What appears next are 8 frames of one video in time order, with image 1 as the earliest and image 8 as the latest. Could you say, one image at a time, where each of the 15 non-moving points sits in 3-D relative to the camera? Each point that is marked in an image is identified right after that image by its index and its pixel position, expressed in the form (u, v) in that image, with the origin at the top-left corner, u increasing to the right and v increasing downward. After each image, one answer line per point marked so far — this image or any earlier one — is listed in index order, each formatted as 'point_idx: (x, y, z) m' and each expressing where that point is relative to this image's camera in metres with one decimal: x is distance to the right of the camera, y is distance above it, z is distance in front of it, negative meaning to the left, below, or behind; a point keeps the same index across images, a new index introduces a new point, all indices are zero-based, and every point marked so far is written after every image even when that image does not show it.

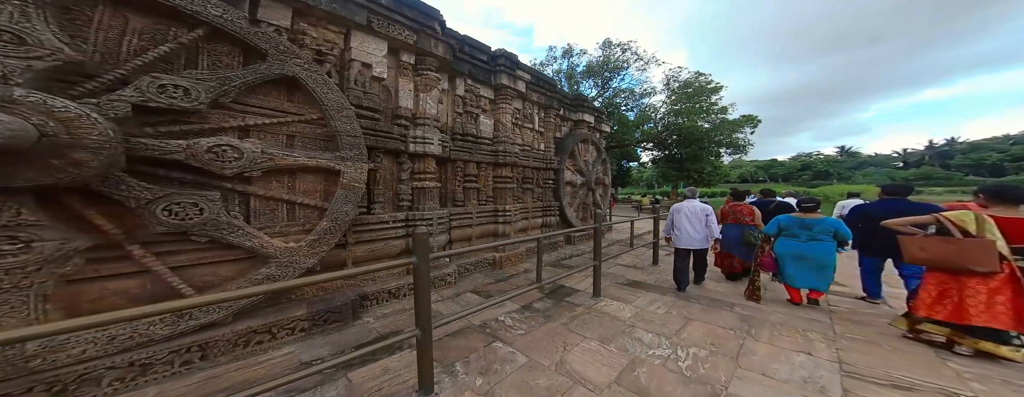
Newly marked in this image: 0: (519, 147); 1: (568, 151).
0: (0.0, +0.9, +4.4) m
1: (+1.0, +1.2, +6.0) m
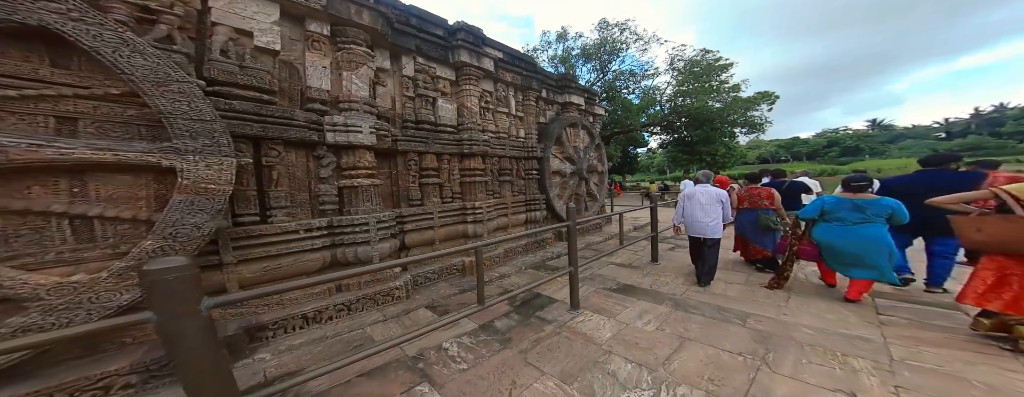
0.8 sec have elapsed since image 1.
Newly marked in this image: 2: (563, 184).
0: (-0.3, +1.0, +3.9) m
1: (+0.7, +1.3, +5.4) m
2: (+1.0, +0.3, +6.0) m
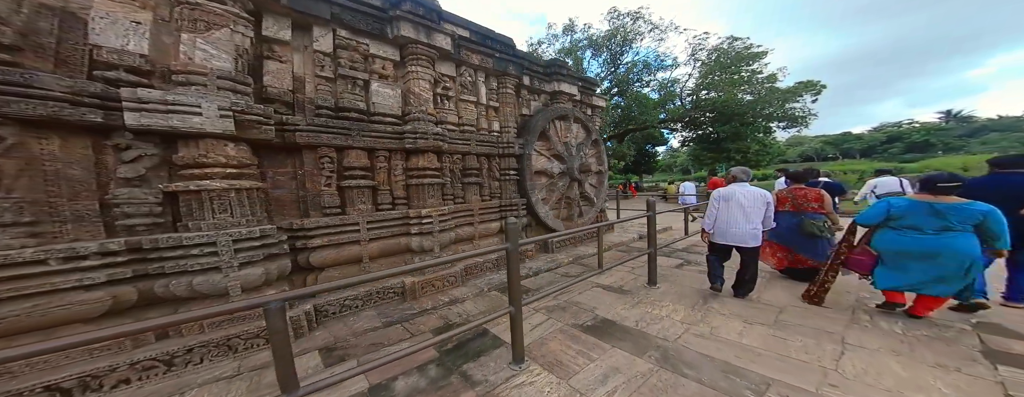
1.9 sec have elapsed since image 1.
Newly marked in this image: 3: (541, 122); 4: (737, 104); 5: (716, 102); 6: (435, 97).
0: (-0.8, +0.9, +3.3) m
1: (+0.4, +1.3, +4.7) m
2: (+0.7, +0.2, +5.2) m
3: (+0.5, +1.4, +4.8) m
4: (+11.0, +4.5, +12.8) m
5: (+10.0, +4.7, +13.0) m
6: (-0.9, +1.2, +3.2) m
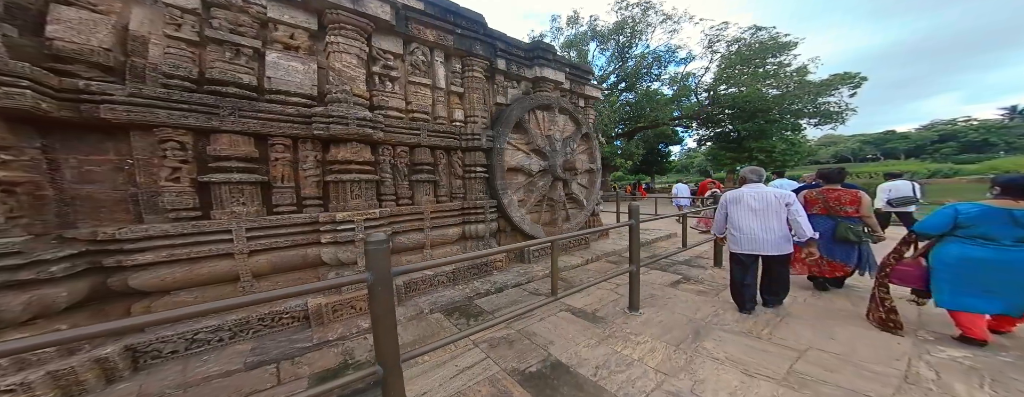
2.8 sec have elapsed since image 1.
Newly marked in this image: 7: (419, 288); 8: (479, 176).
0: (-1.3, +0.9, +2.7) m
1: (0.0, +1.2, +4.1) m
2: (+0.3, +0.2, +4.6) m
3: (0.0, +1.4, +4.2) m
4: (+11.1, +4.4, +11.6) m
5: (+10.1, +4.5, +11.9) m
6: (-1.4, +1.2, +2.7) m
7: (-0.9, -1.0, +2.8) m
8: (-0.4, +0.3, +3.7) m
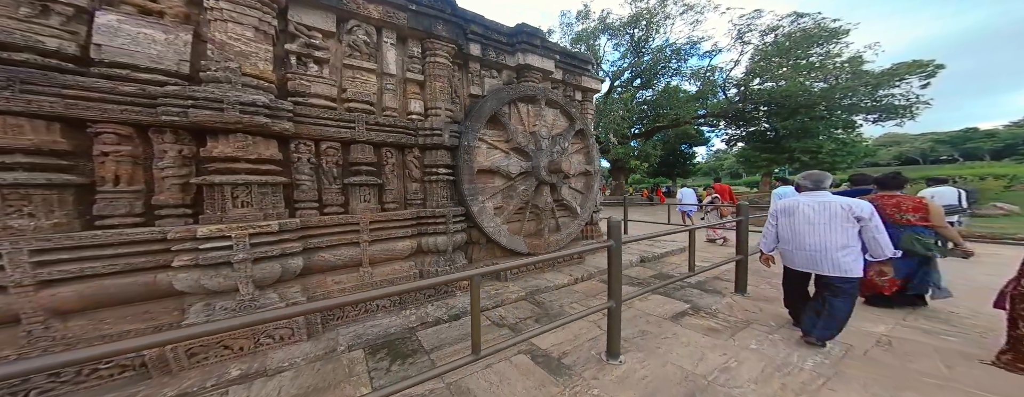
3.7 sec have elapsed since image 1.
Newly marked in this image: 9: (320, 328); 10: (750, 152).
0: (-1.7, +0.8, +2.2) m
1: (-0.4, +1.1, +3.6) m
2: (-0.1, +0.1, +4.0) m
3: (-0.3, +1.3, +3.6) m
4: (+11.3, +4.1, +10.2) m
5: (+10.3, +4.3, +10.6) m
6: (-1.9, +1.2, +2.2) m
7: (-1.4, -1.0, +2.3) m
8: (-0.8, +0.2, +3.2) m
9: (-1.5, -1.0, +2.1) m
10: (+11.1, +2.2, +12.3) m
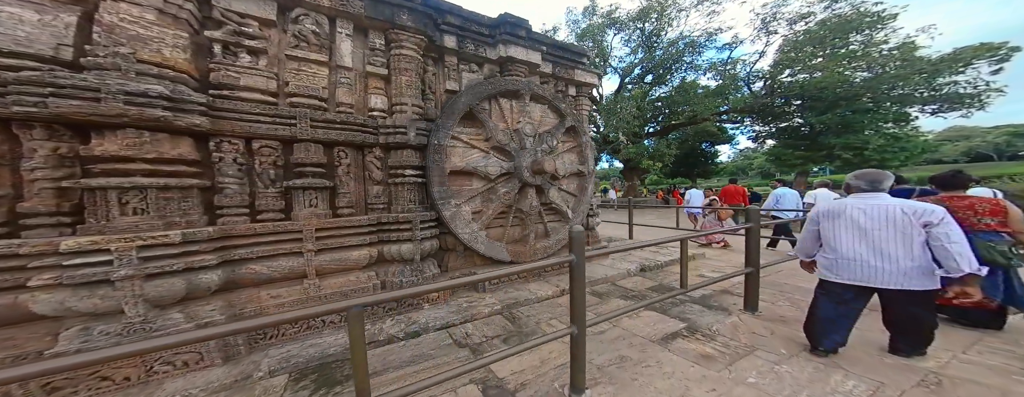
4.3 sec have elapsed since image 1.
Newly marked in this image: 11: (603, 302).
0: (-2.1, +0.8, +2.0) m
1: (-0.7, +1.1, +3.3) m
2: (-0.3, +0.1, +3.7) m
3: (-0.6, +1.2, +3.3) m
4: (+11.3, +4.0, +9.3) m
5: (+10.3, +4.2, +9.7) m
6: (-2.3, +1.1, +2.0) m
7: (-1.8, -1.1, +2.0) m
8: (-1.1, +0.2, +2.9) m
9: (-1.9, -1.0, +1.8) m
10: (+11.3, +2.1, +11.4) m
11: (+1.2, -1.3, +3.4) m
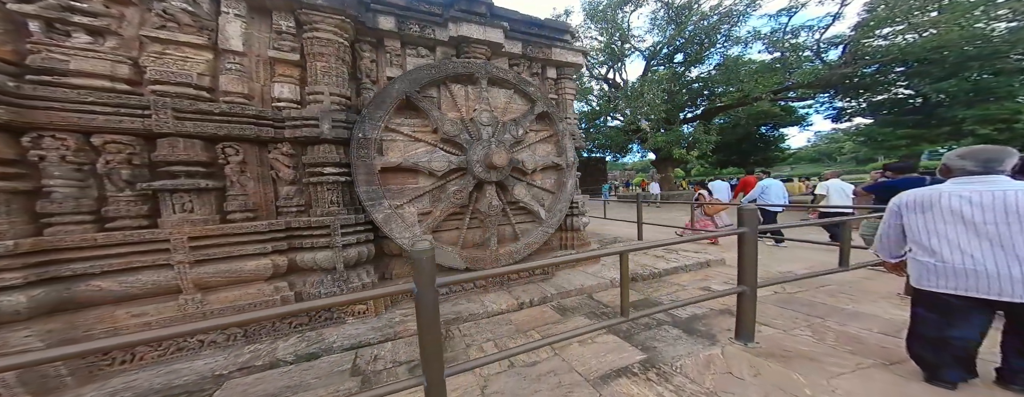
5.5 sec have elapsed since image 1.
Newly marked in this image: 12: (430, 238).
0: (-2.9, +0.8, +1.8) m
1: (-1.4, +1.1, +2.9) m
2: (-0.9, +0.1, +3.3) m
3: (-1.3, +1.2, +3.0) m
4: (+11.2, +4.3, +7.4) m
5: (+10.3, +4.5, +8.0) m
6: (-3.1, +1.1, +1.8) m
7: (-2.5, -1.1, +1.8) m
8: (-1.8, +0.2, +2.6) m
9: (-2.7, -1.1, +1.6) m
10: (+11.4, +2.4, +9.6) m
11: (+0.5, -1.3, +2.8) m
12: (-1.0, -0.5, +3.2) m
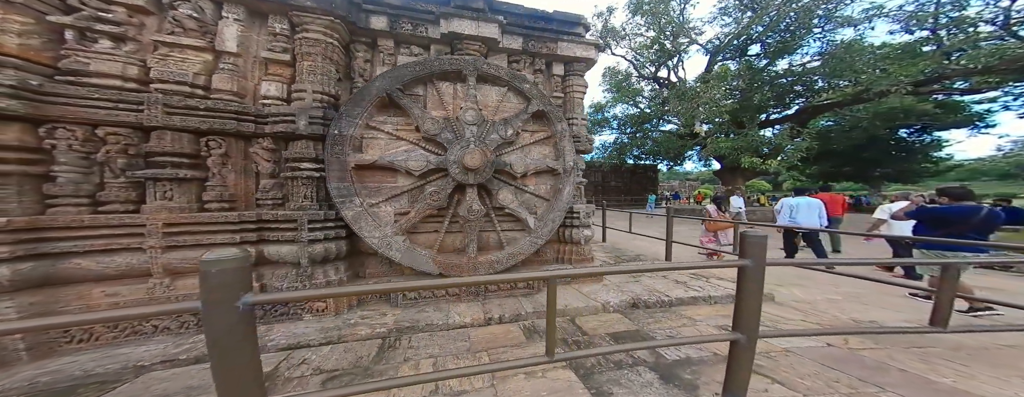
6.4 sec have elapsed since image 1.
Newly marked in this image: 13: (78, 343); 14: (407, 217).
0: (-3.3, +0.9, +2.1) m
1: (-1.6, +1.1, +2.9) m
2: (-1.2, +0.1, +3.2) m
3: (-1.5, +1.2, +2.9) m
4: (+11.7, +3.6, +5.3) m
5: (+10.9, +3.8, +6.0) m
6: (-3.5, +1.2, +2.1) m
7: (-3.1, -1.0, +2.0) m
8: (-2.2, +0.2, +2.7) m
9: (-3.2, -1.0, +1.9) m
10: (+12.2, +1.6, +7.3) m
11: (+0.1, -1.4, +2.5) m
12: (-1.3, -0.5, +3.1) m
13: (-3.1, -1.0, +2.0) m
14: (-1.3, -0.2, +3.1) m
